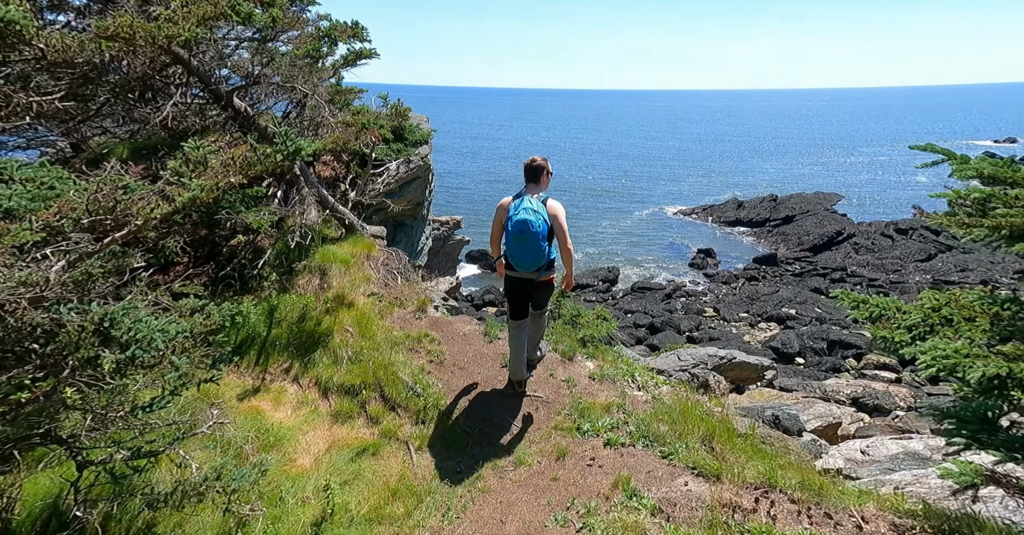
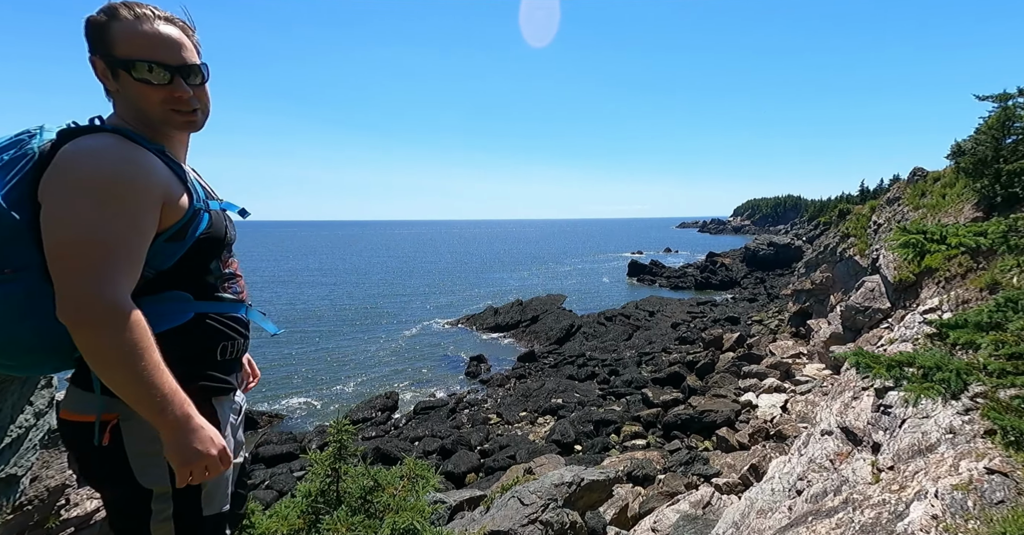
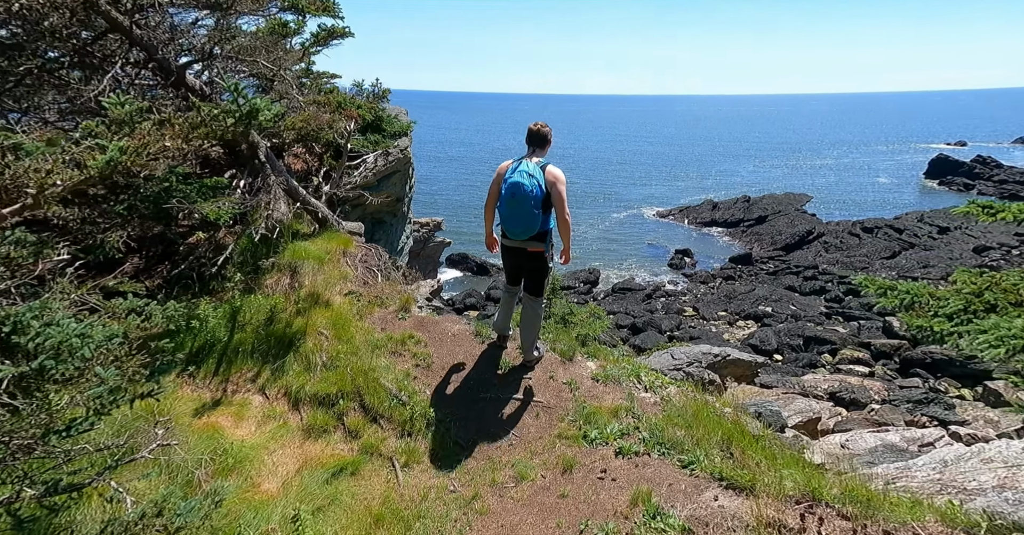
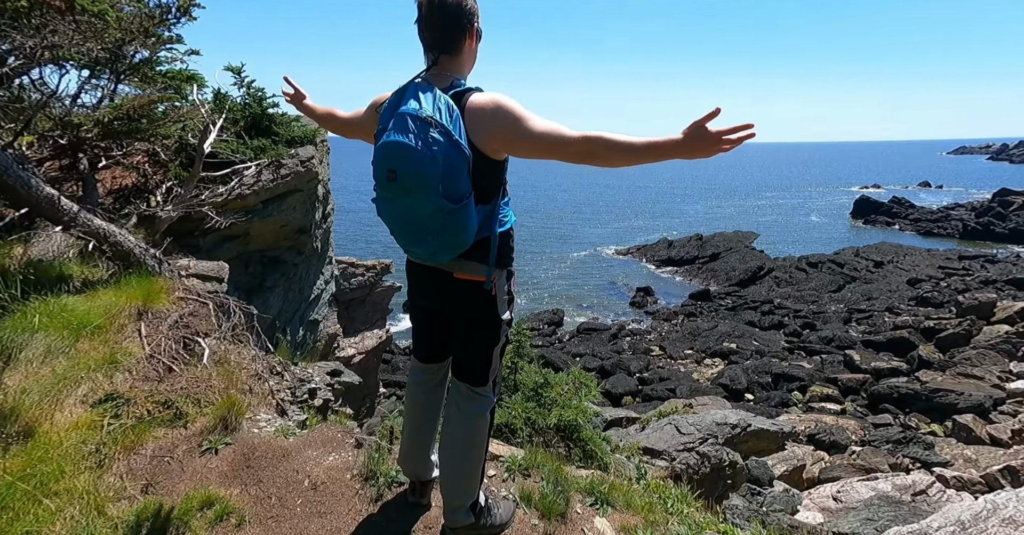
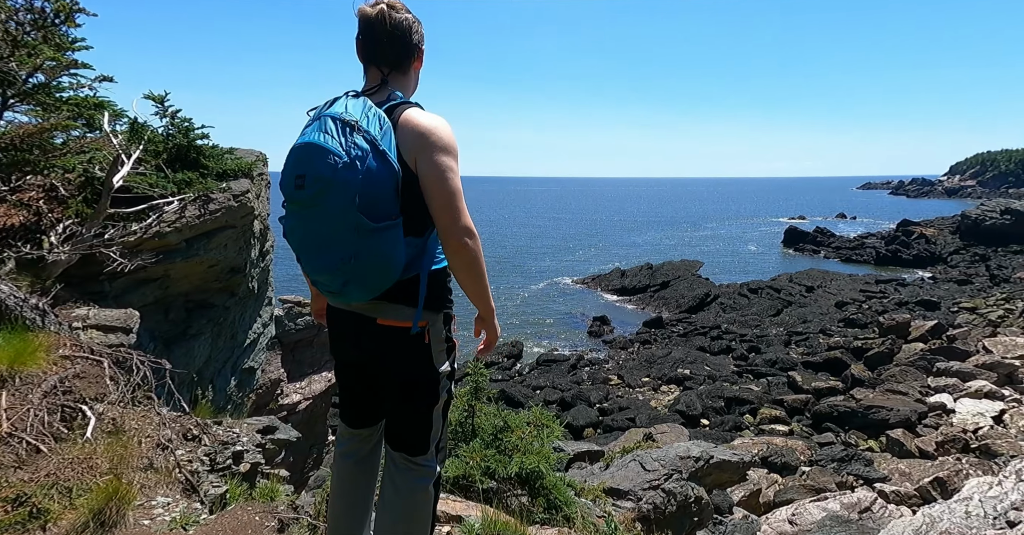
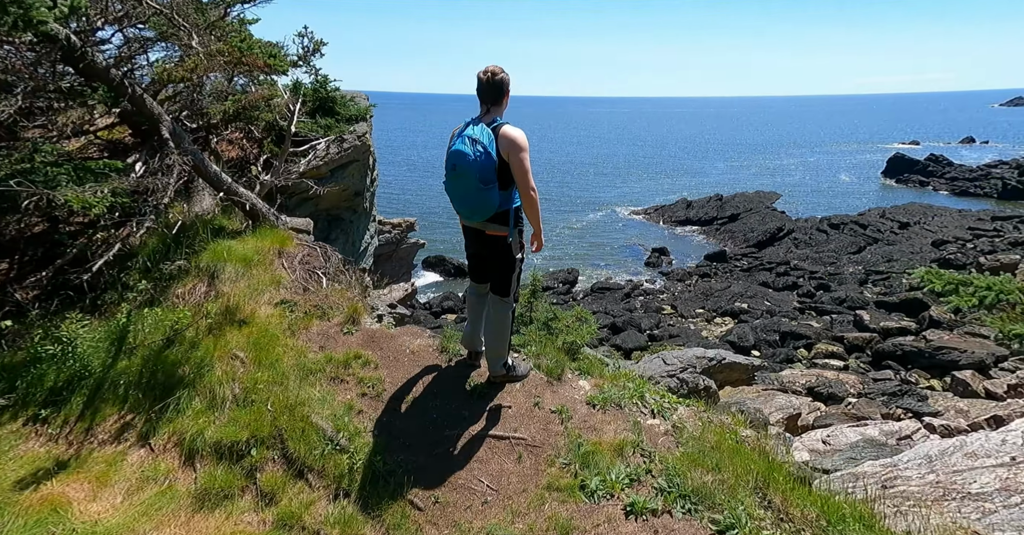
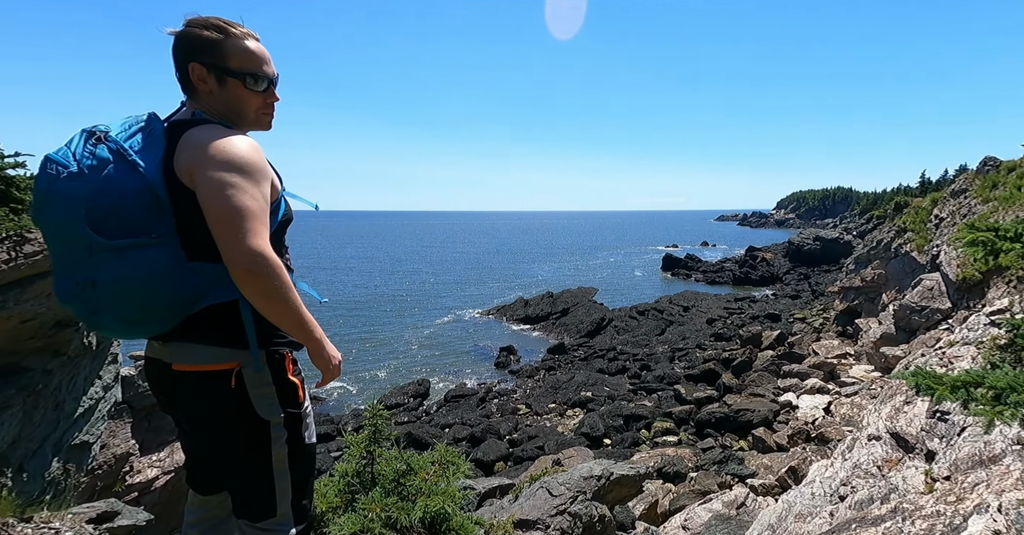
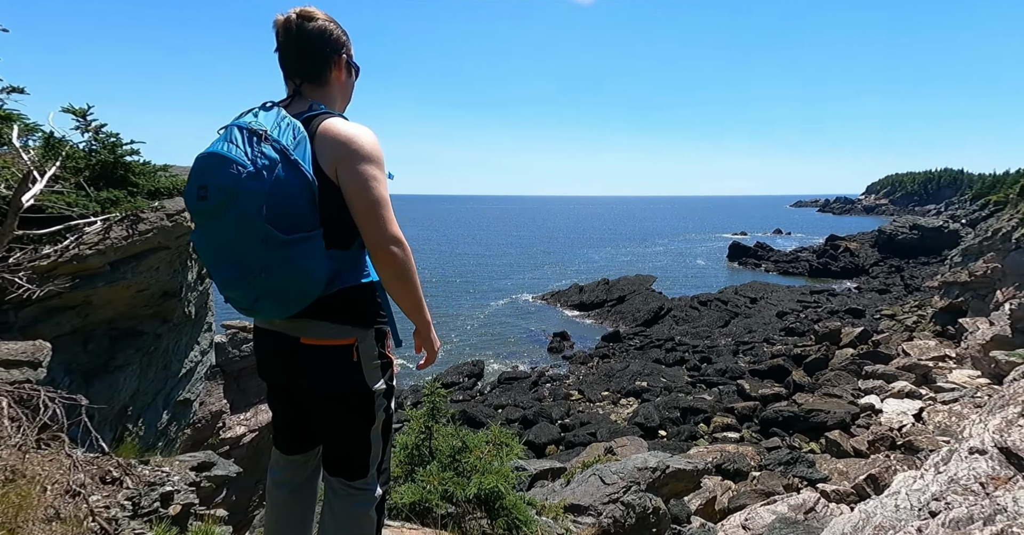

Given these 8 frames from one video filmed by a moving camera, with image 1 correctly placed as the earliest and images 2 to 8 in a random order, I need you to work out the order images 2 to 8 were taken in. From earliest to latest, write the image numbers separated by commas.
3, 6, 4, 5, 8, 7, 2
